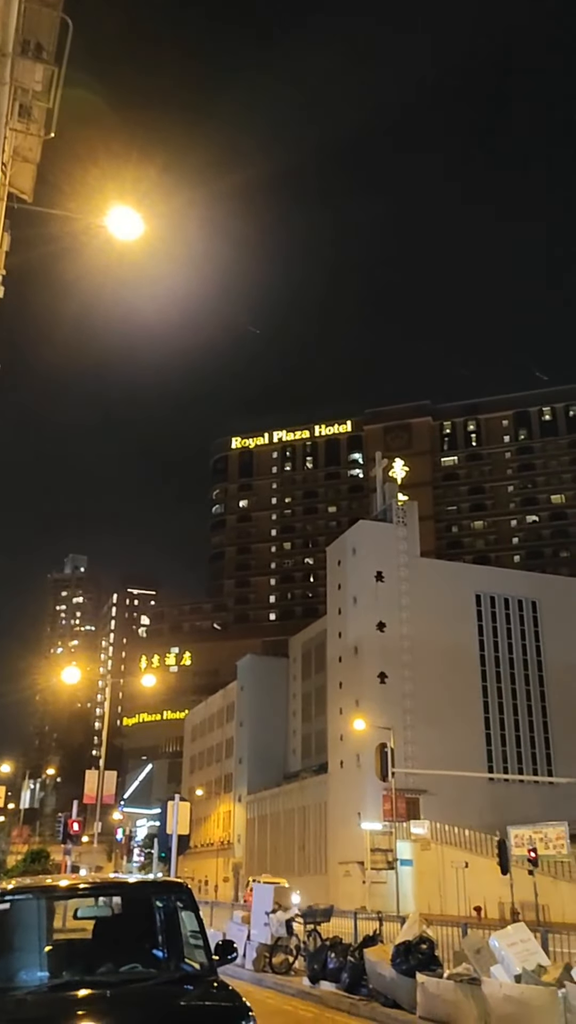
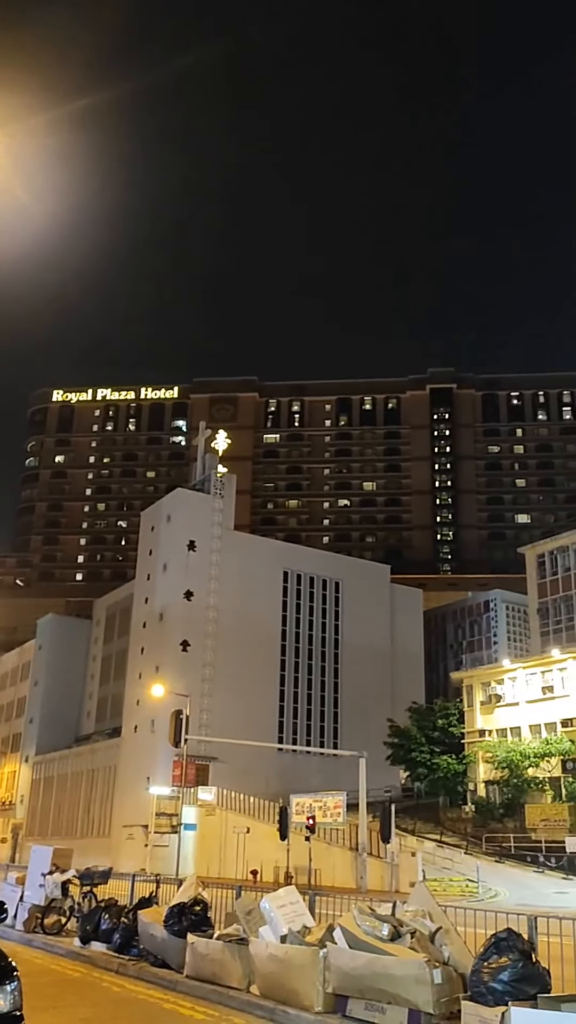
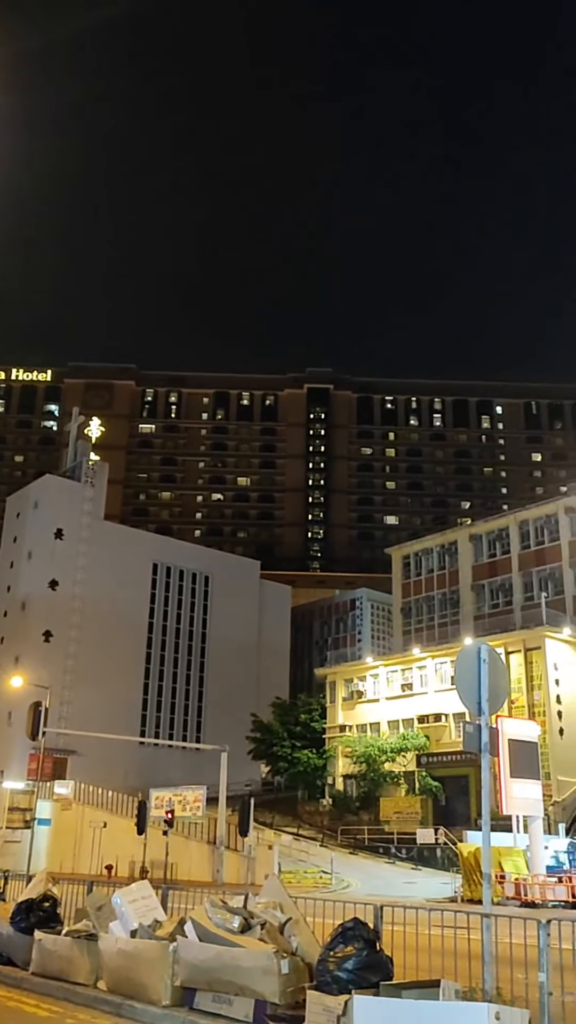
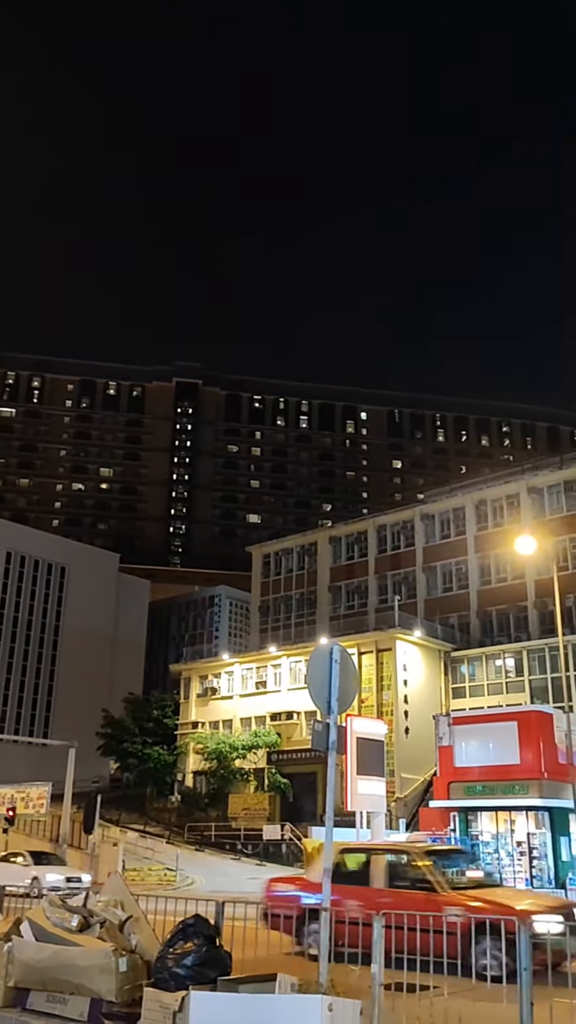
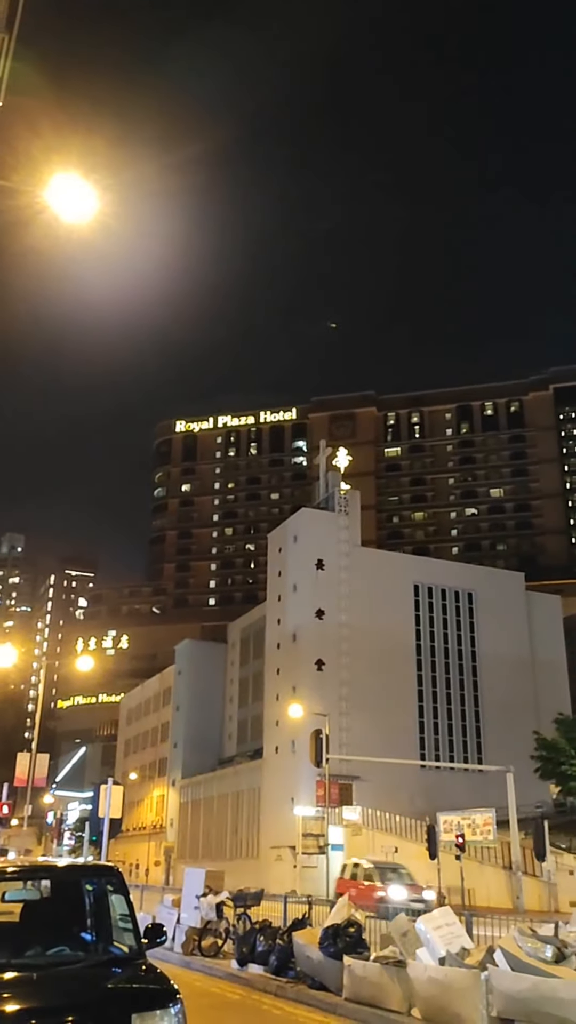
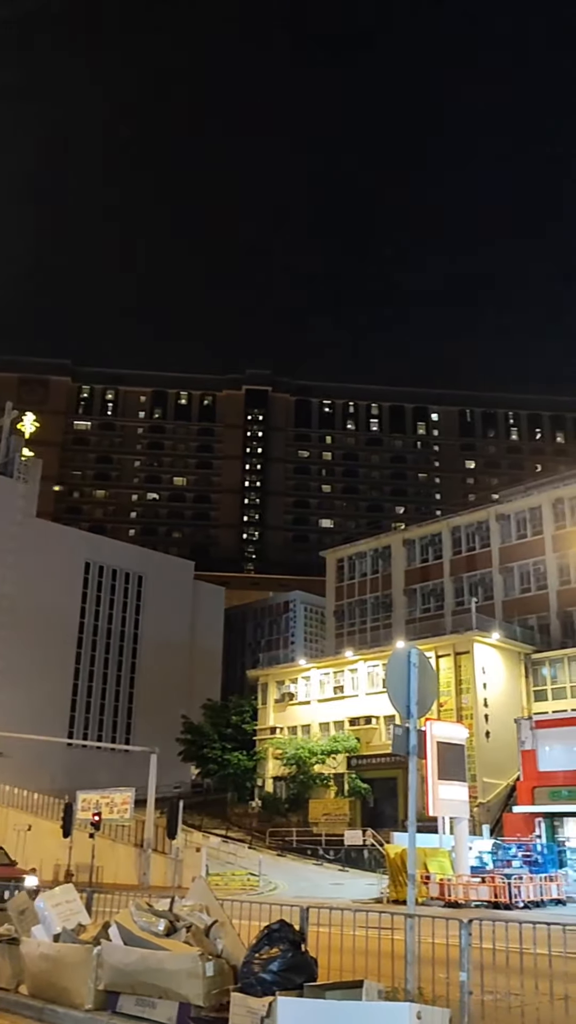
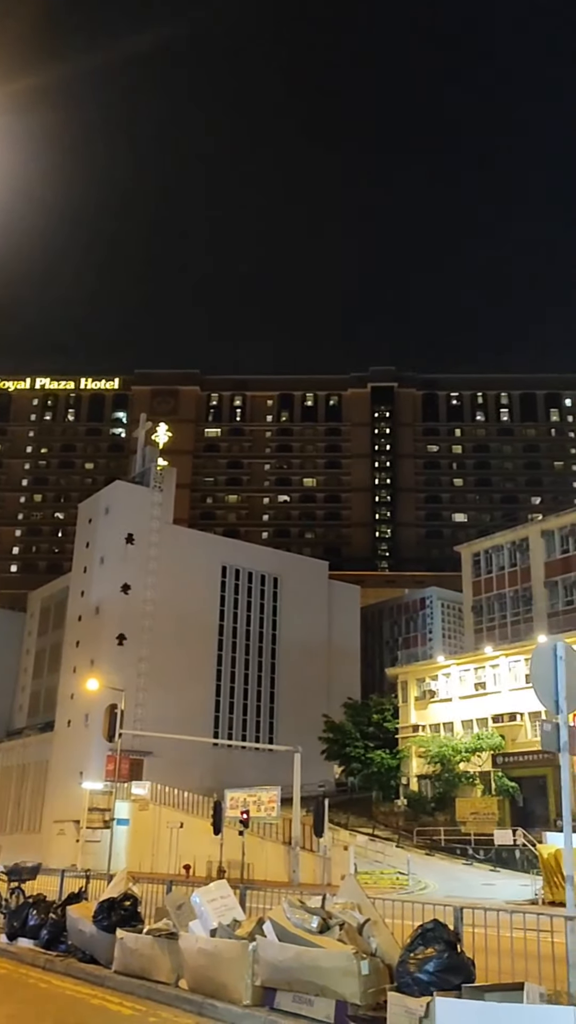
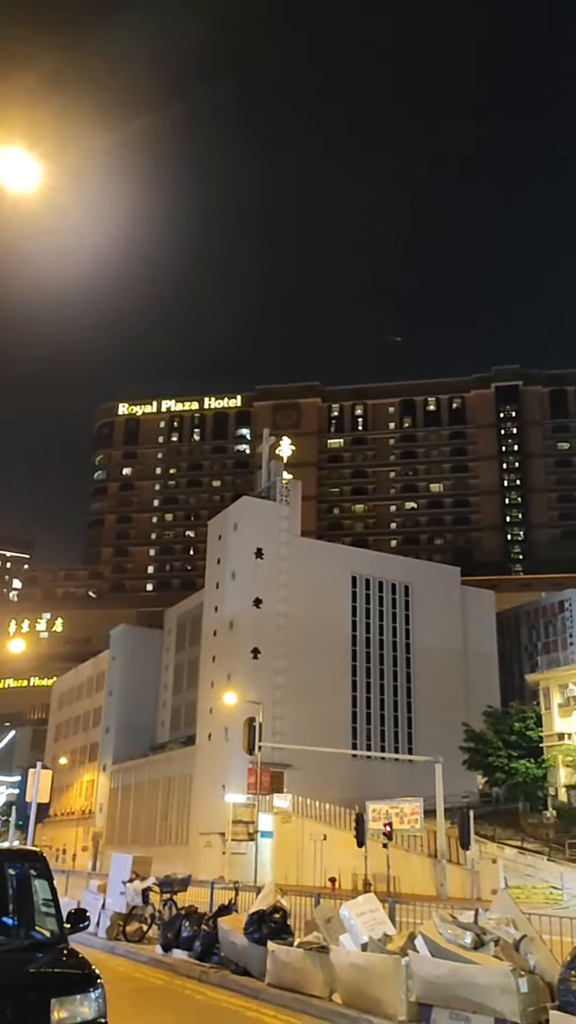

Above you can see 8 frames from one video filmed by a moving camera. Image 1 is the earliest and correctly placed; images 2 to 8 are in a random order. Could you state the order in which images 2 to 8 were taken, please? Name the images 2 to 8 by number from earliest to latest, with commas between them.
5, 8, 2, 7, 3, 6, 4
